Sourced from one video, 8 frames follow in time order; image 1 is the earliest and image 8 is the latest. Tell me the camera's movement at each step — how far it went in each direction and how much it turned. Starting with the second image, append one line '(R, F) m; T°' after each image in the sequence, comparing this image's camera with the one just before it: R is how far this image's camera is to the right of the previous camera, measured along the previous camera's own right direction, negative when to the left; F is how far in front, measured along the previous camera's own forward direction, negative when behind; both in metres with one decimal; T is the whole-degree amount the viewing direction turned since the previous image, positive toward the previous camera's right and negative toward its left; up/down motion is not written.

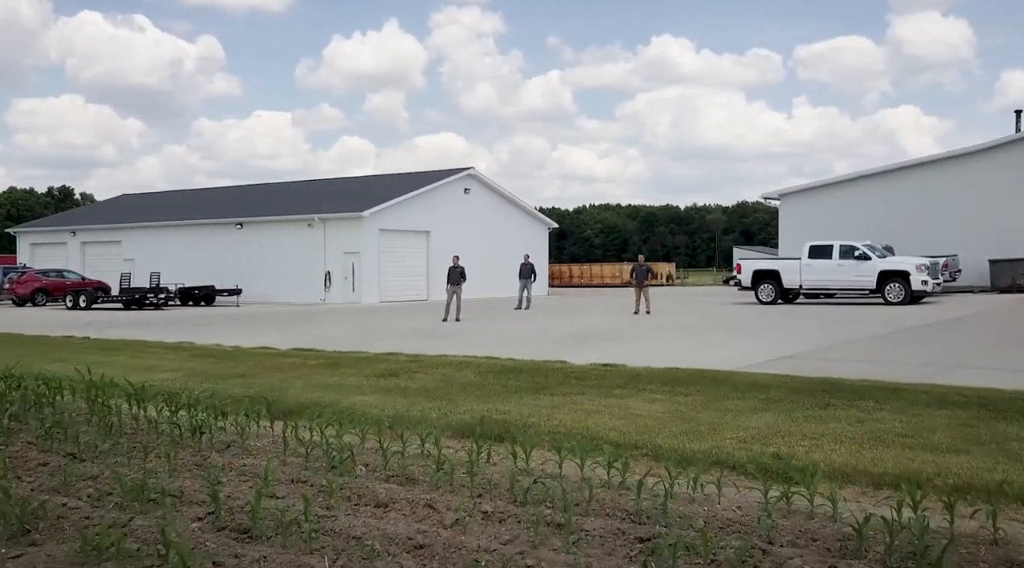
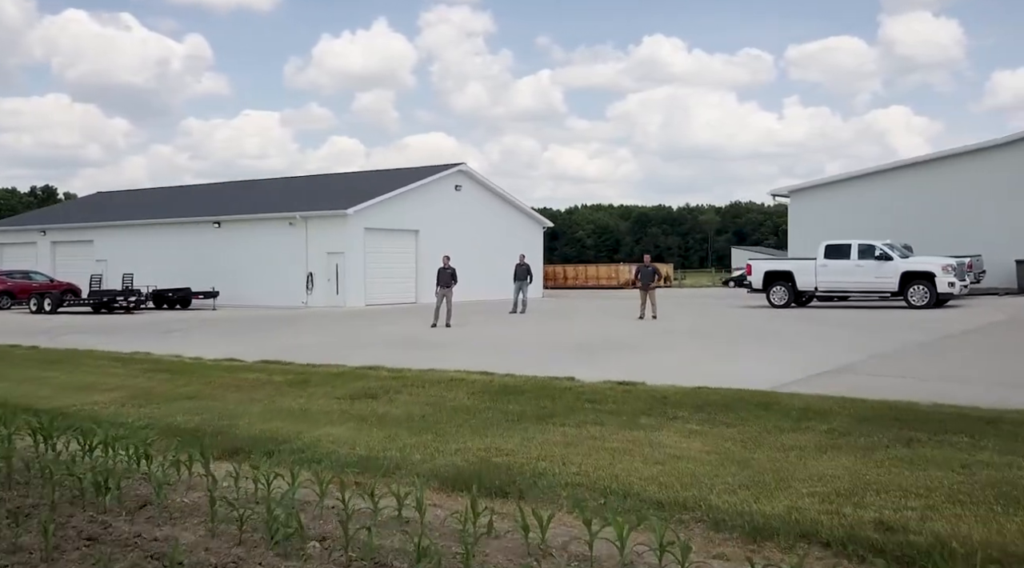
(-0.1, +1.5) m; +1°
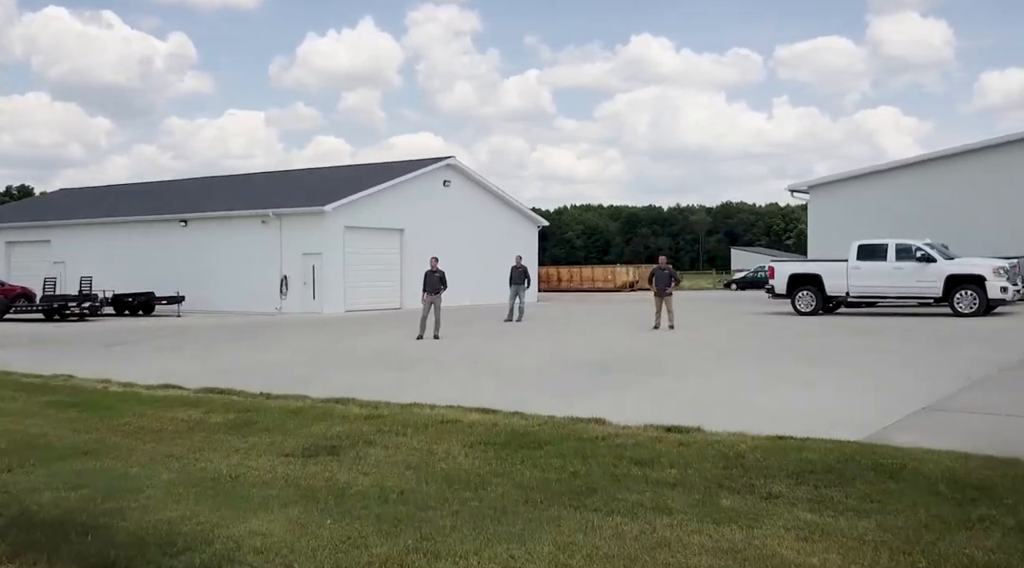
(-0.2, +2.2) m; +1°
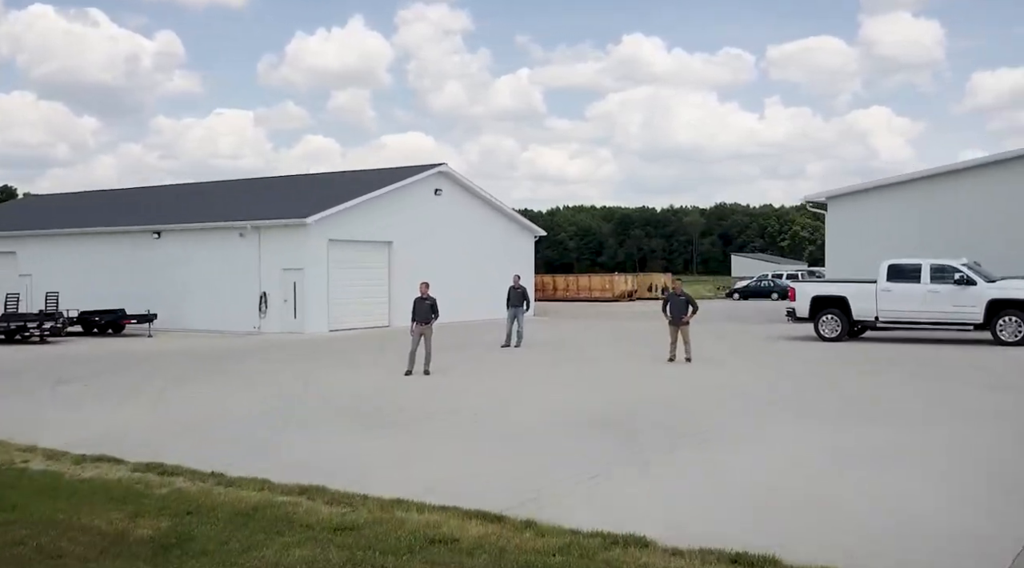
(-0.1, +1.6) m; +1°
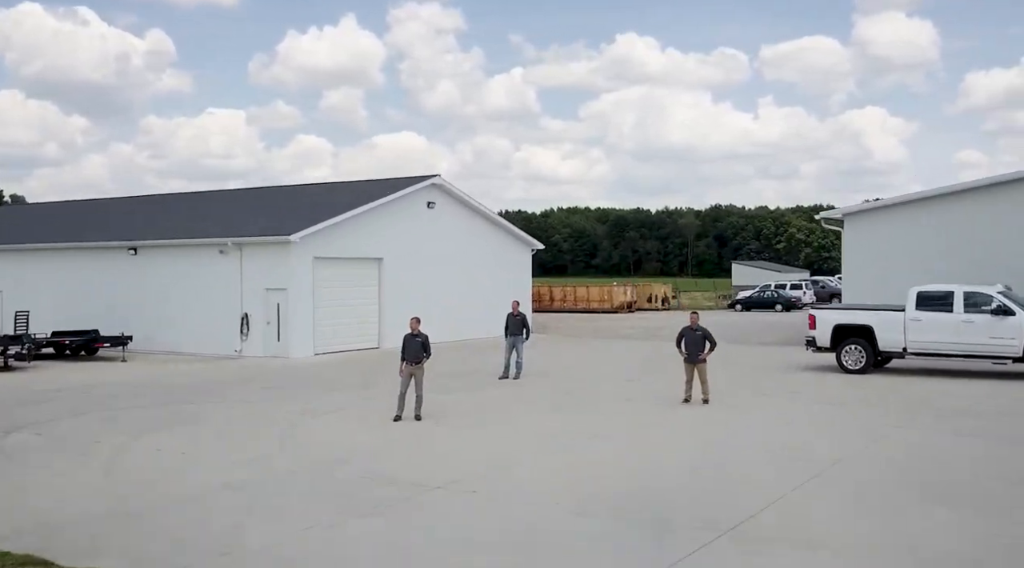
(-0.1, +1.2) m; 0°
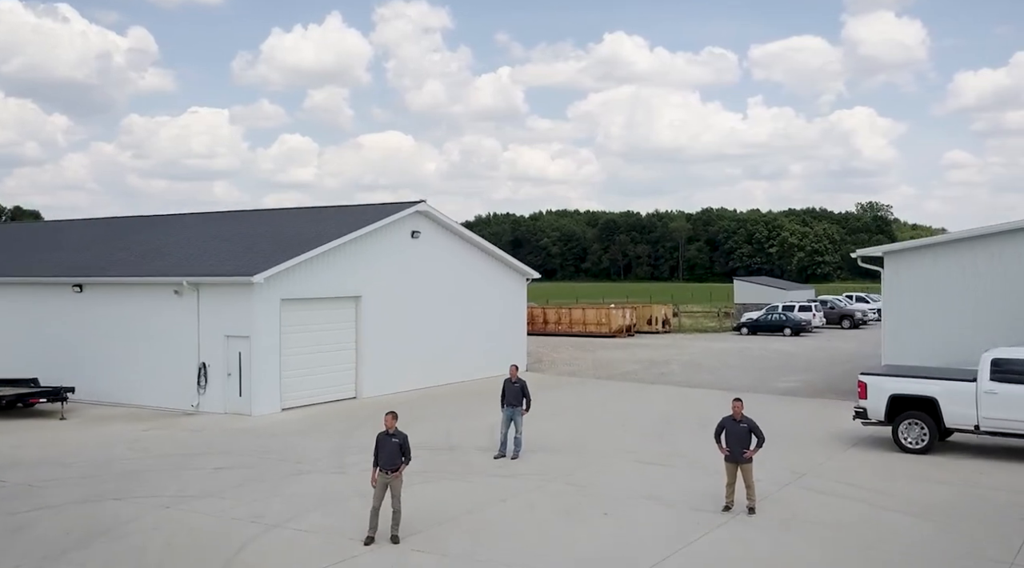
(-0.2, +2.5) m; +1°
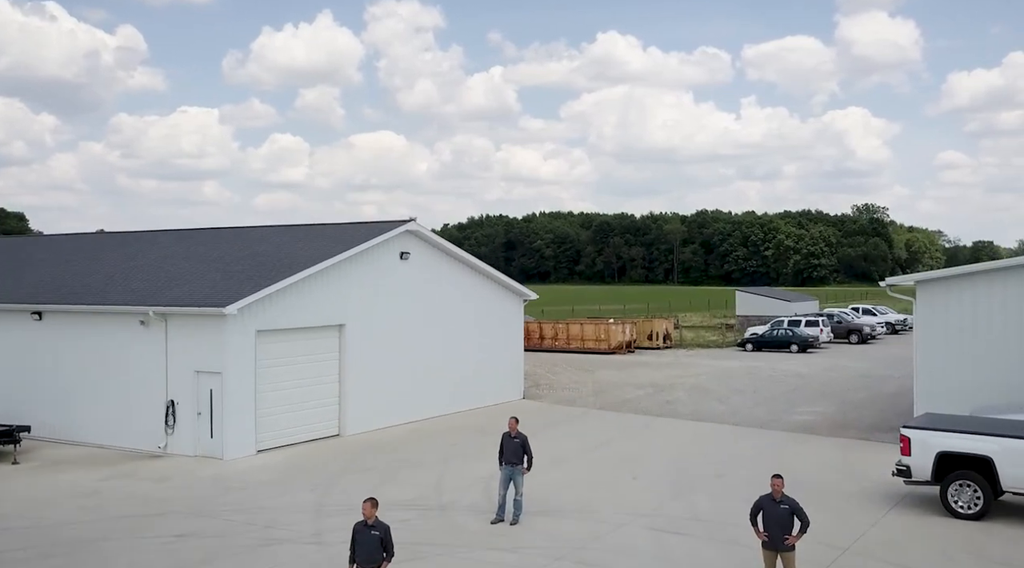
(-0.1, +1.5) m; 0°
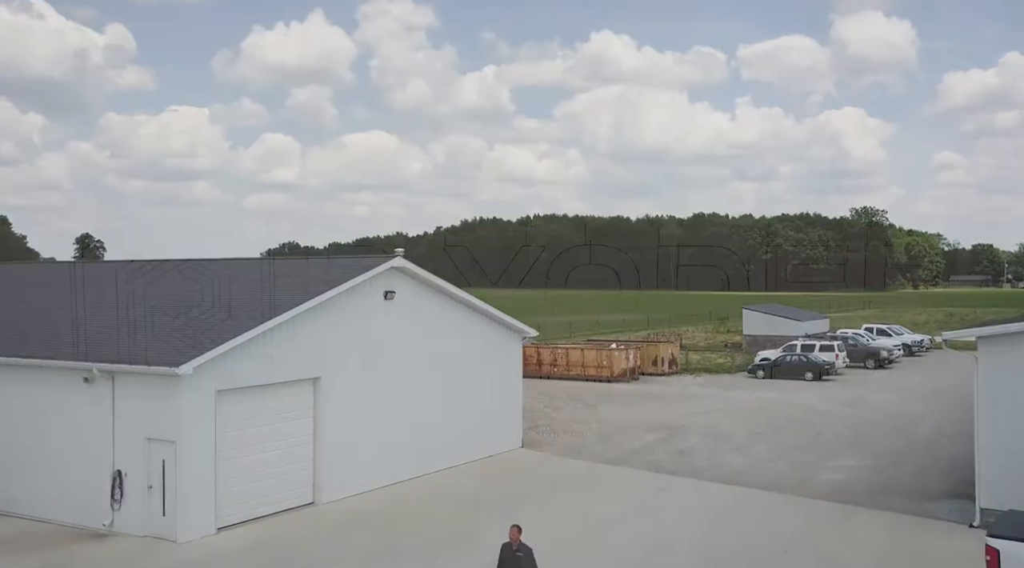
(-0.1, +2.2) m; 0°
